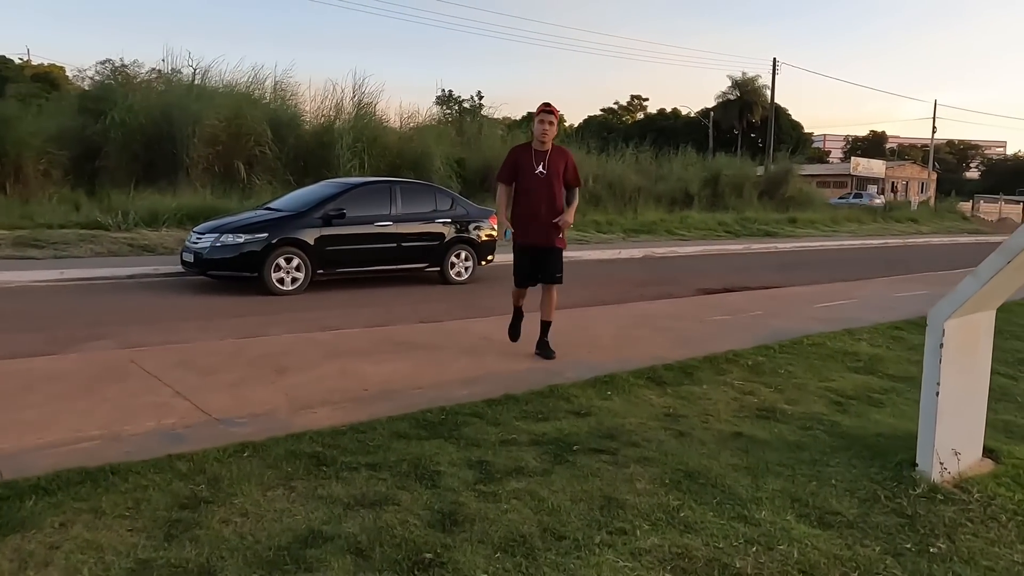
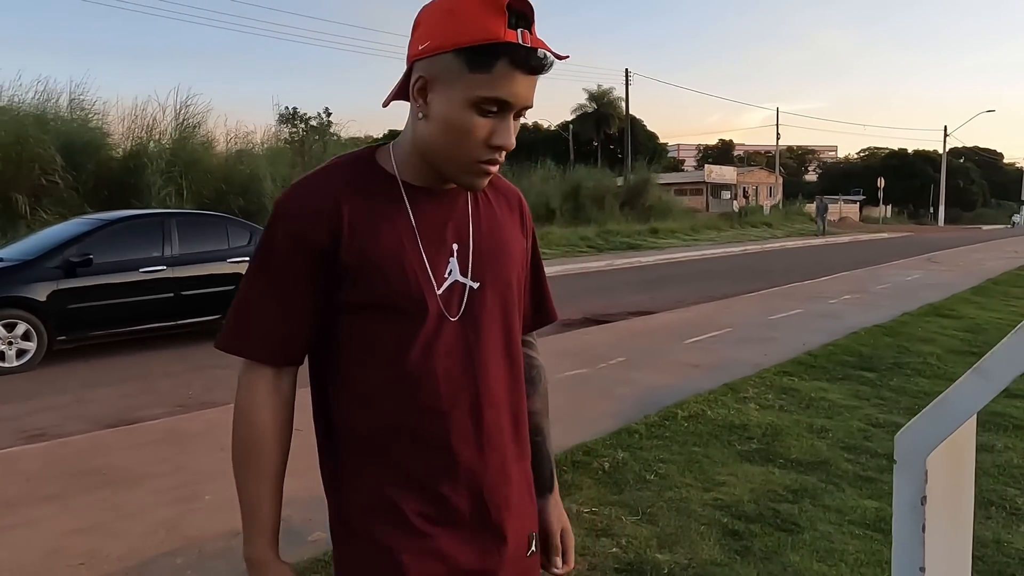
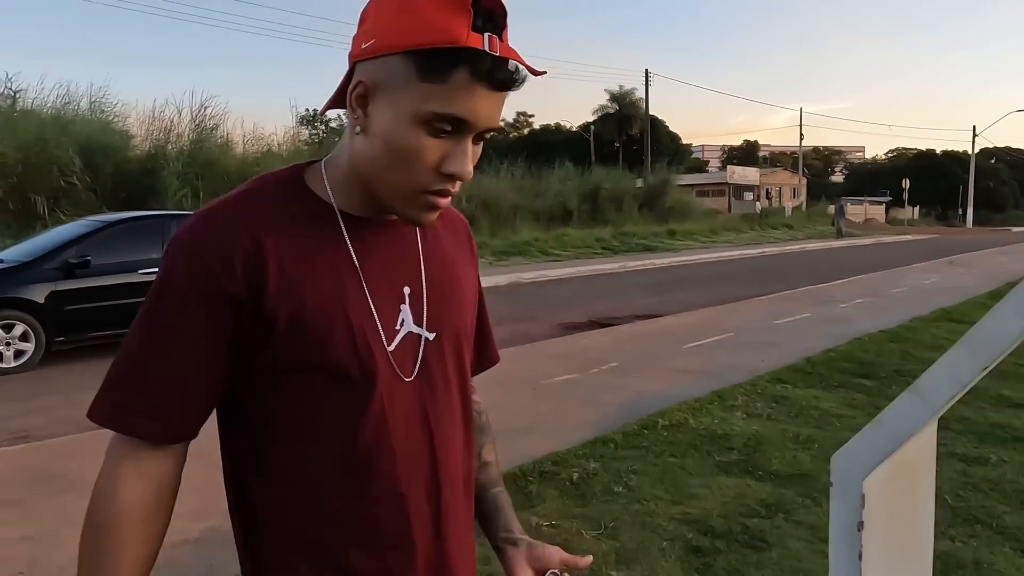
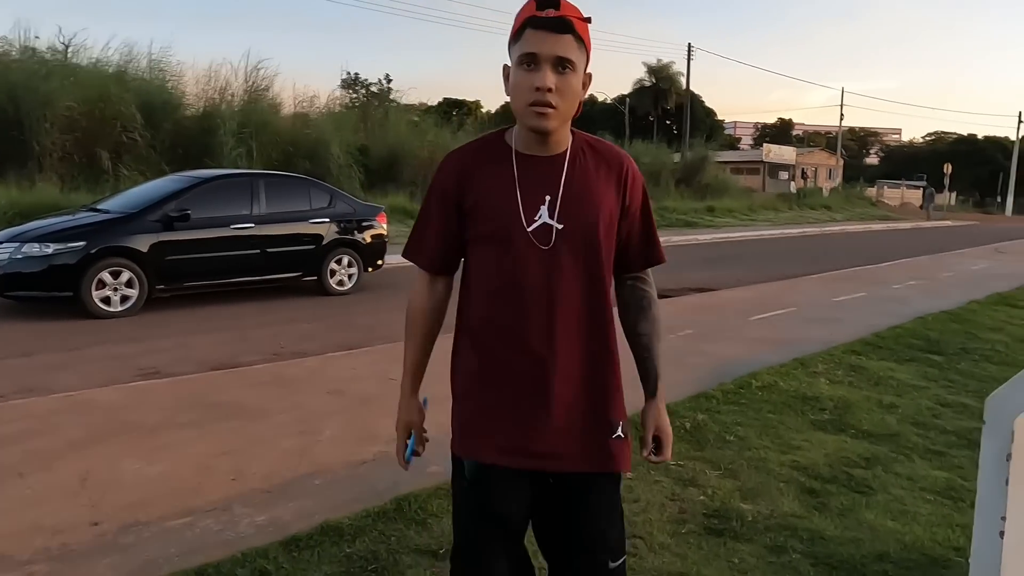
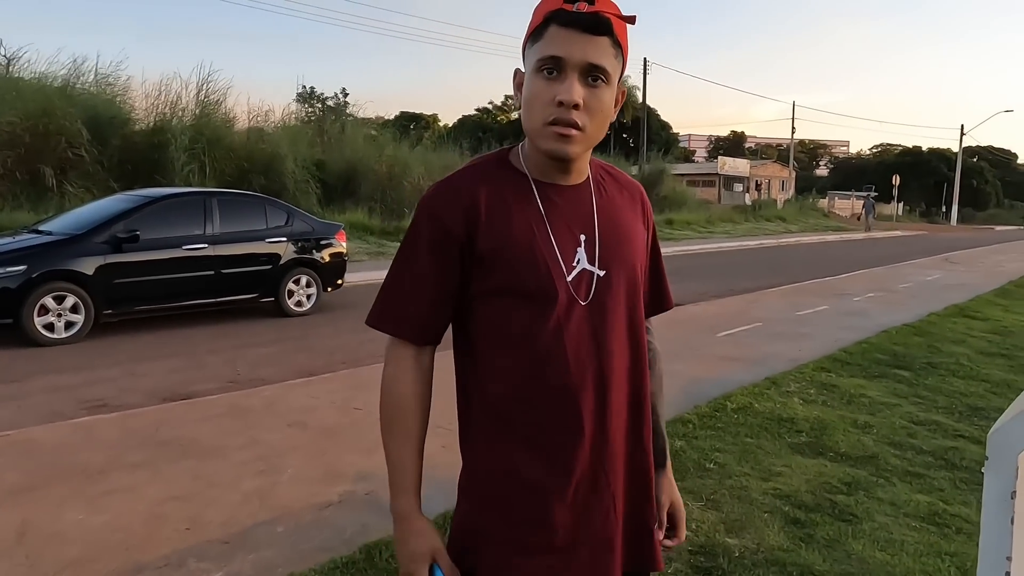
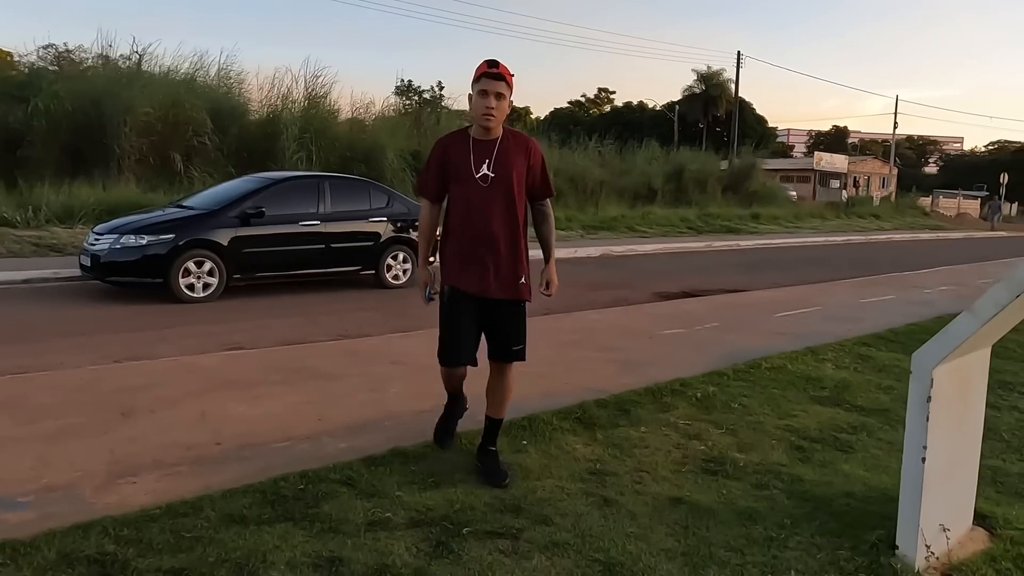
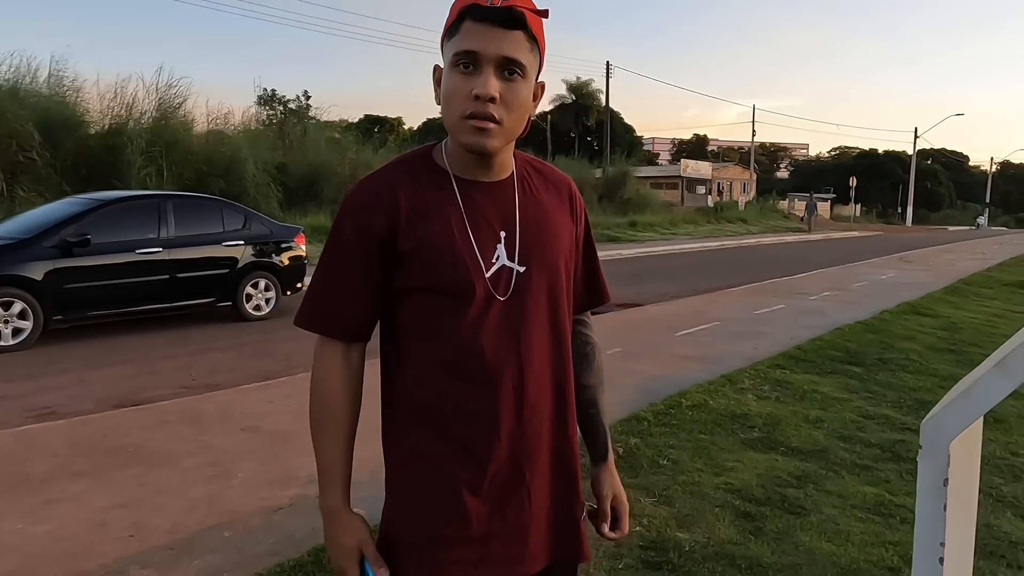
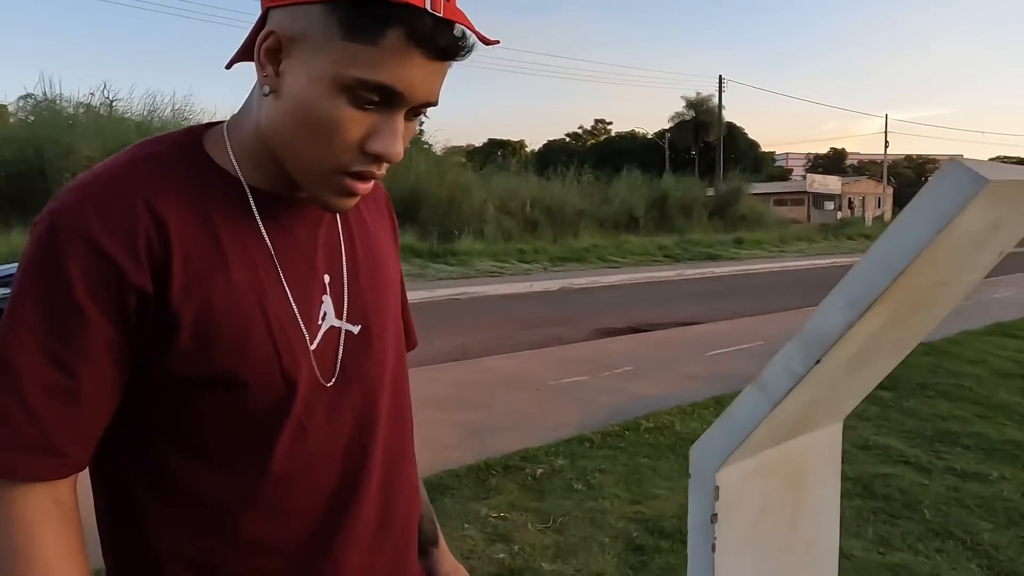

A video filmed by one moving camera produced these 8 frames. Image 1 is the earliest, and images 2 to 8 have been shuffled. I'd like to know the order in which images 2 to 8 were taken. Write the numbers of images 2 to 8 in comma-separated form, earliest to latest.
6, 4, 5, 7, 2, 3, 8
